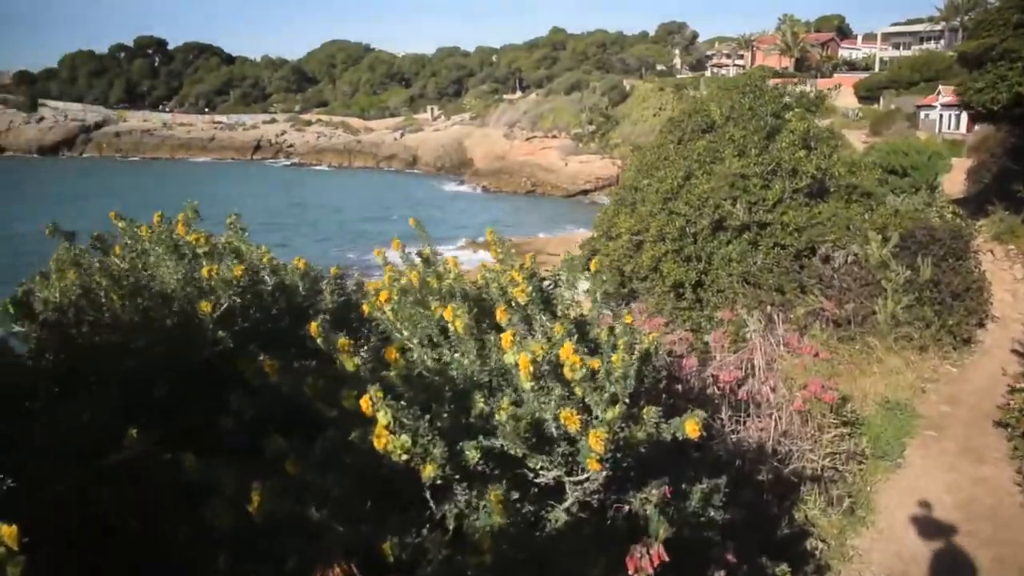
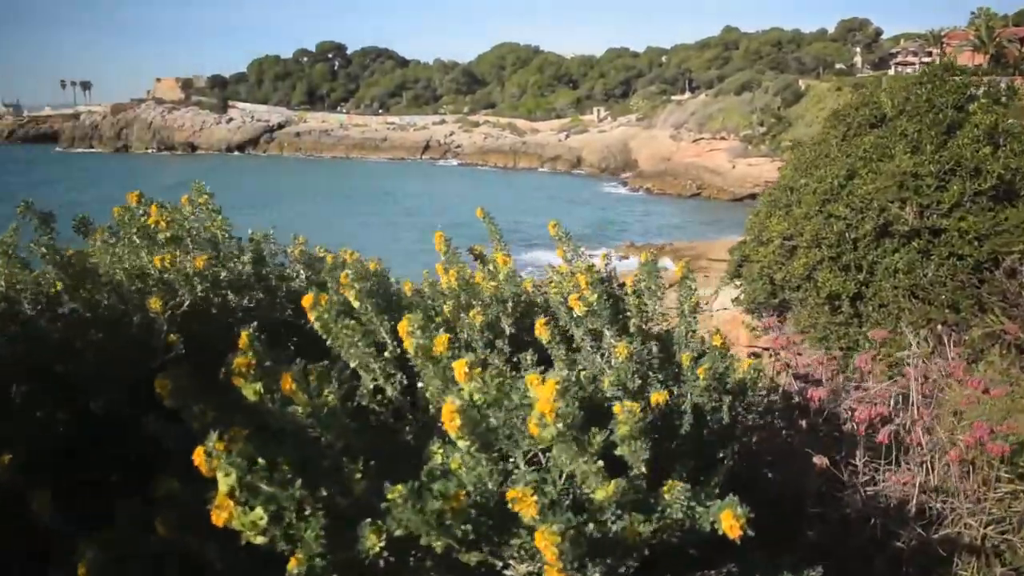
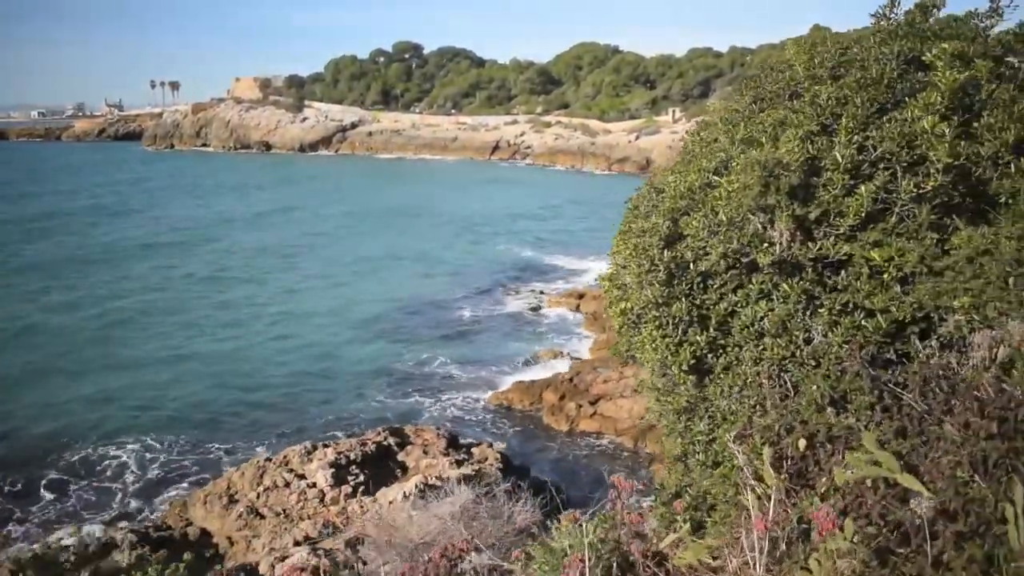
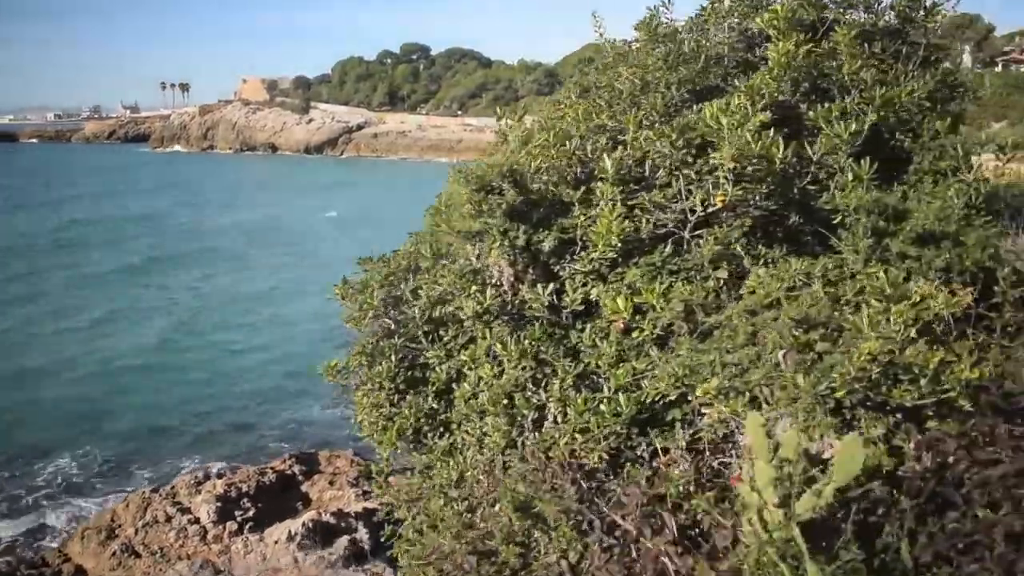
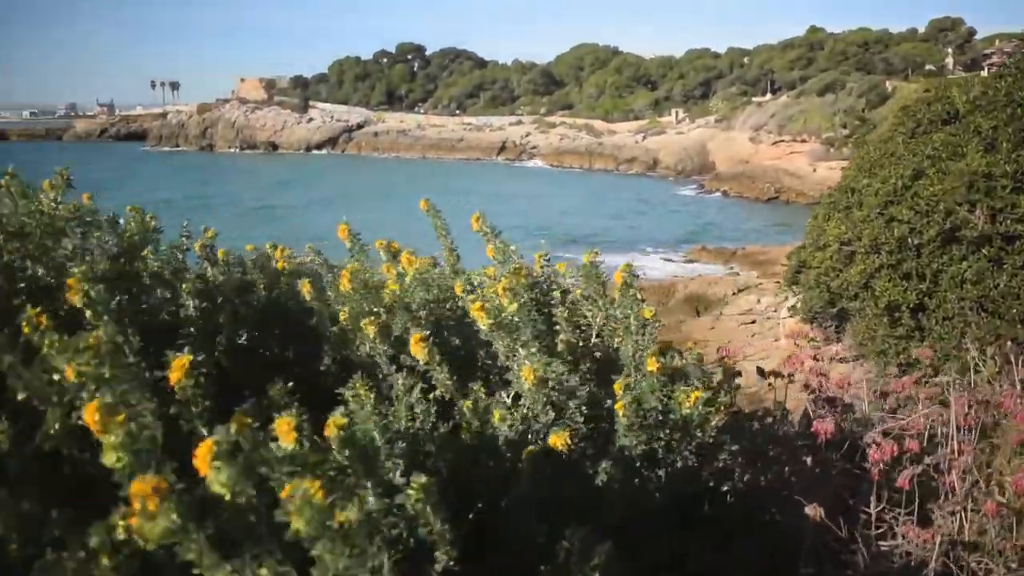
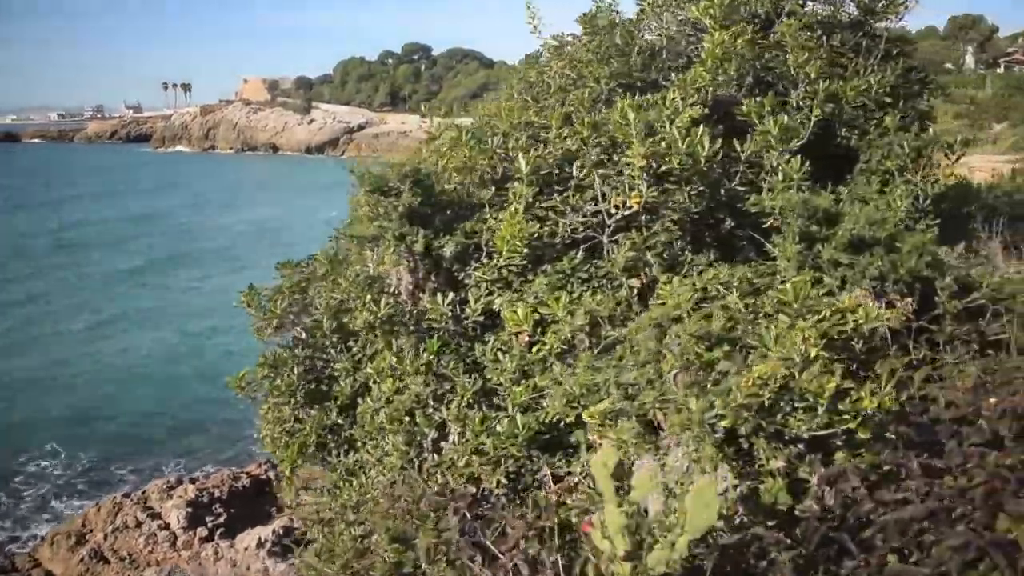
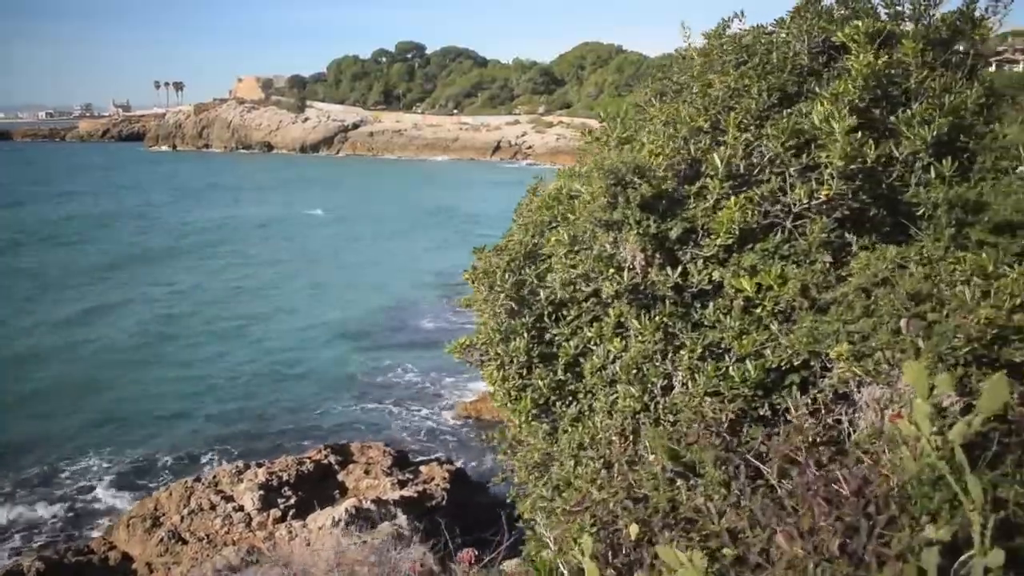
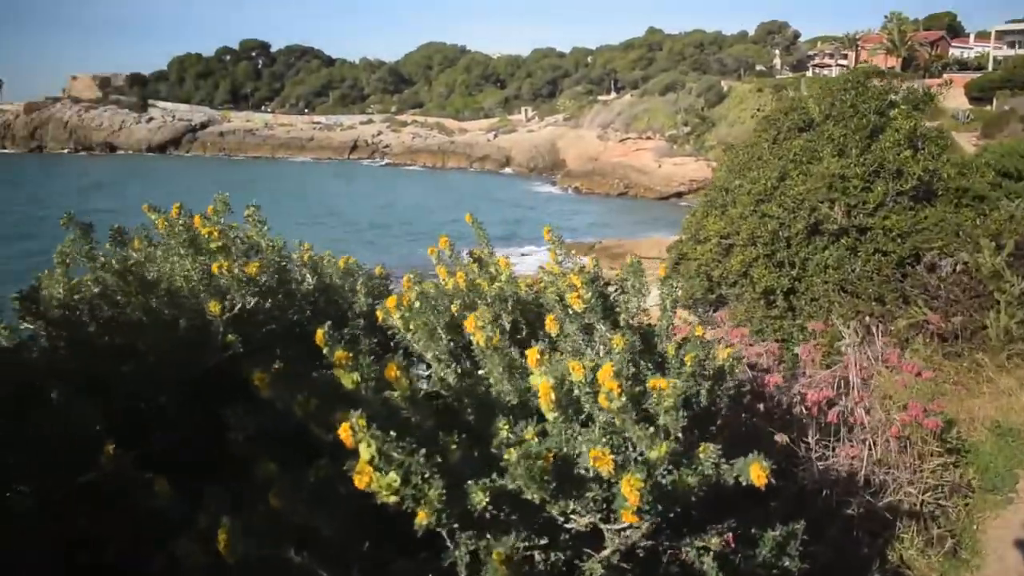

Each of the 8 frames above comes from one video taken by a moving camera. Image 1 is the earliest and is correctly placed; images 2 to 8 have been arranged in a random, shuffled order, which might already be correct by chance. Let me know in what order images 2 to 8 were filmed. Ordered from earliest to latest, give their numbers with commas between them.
8, 2, 5, 3, 7, 4, 6
